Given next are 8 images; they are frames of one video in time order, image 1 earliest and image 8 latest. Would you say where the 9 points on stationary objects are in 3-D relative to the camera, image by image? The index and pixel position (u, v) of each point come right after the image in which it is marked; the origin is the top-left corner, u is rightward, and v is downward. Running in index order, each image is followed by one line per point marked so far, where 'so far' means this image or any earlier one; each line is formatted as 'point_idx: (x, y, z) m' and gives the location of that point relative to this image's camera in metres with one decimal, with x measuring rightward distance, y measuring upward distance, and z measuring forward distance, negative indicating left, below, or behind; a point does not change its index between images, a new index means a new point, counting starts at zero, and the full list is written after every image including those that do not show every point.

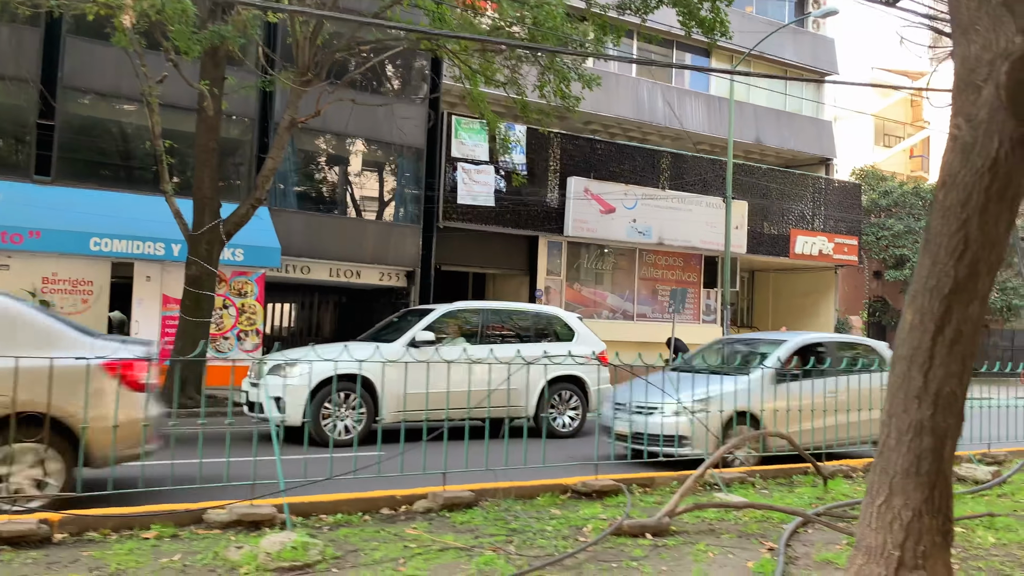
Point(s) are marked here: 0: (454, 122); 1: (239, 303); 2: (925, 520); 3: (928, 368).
0: (-1.2, +3.6, +17.4) m
1: (-5.2, -0.3, +15.5) m
2: (+1.7, -1.0, +3.4) m
3: (+1.7, -0.3, +3.3) m
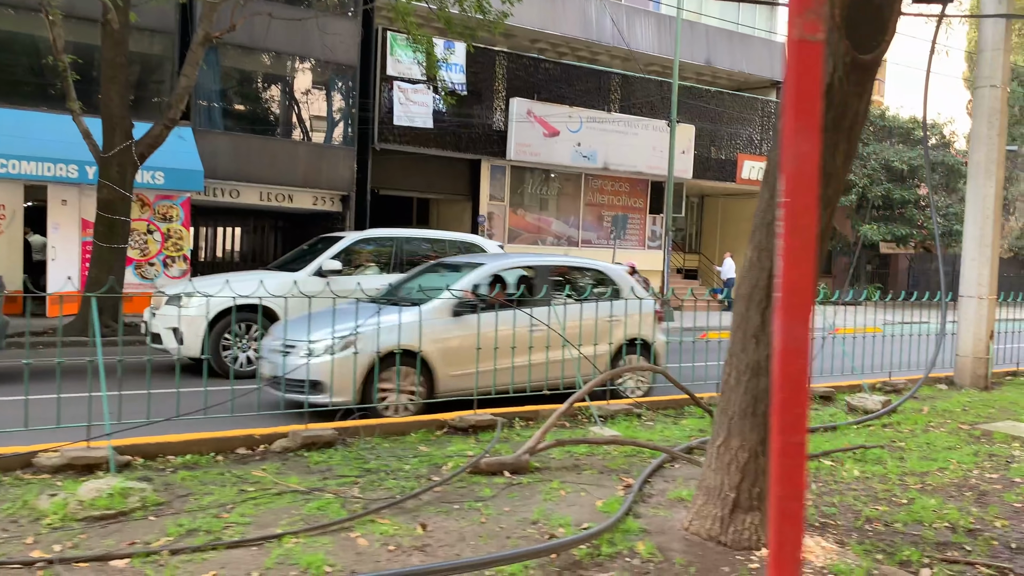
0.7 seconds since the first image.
0: (-2.5, +5.2, +16.7) m
1: (-6.4, +1.1, +15.0) m
2: (+1.0, -0.7, +3.3) m
3: (+1.0, -0.1, +3.2) m
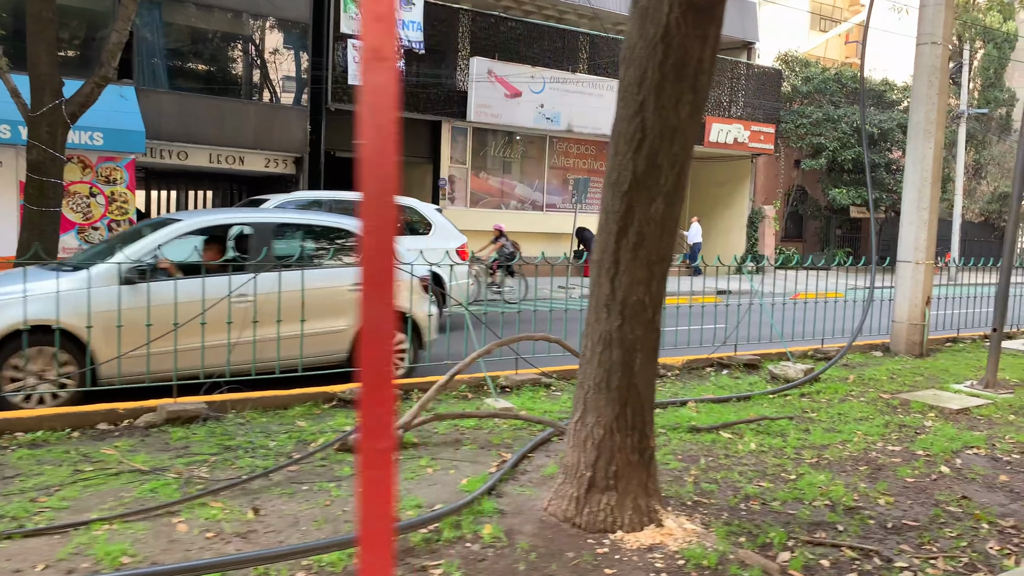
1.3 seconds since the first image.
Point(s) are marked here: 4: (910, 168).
0: (-3.3, +5.9, +16.1) m
1: (-7.3, +1.8, +14.5) m
2: (+0.4, -0.6, +3.1) m
3: (+0.4, 0.0, +2.9) m
4: (+3.7, +1.1, +7.6) m
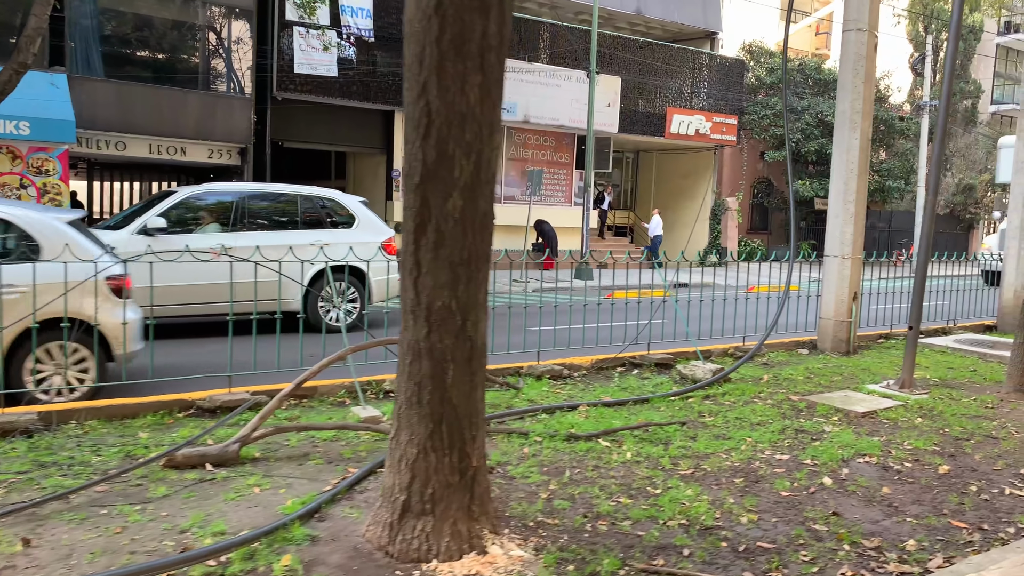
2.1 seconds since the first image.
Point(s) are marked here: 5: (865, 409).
0: (-4.3, +6.0, +15.7) m
1: (-8.2, +1.8, +14.0) m
2: (-0.3, -0.6, +2.8) m
3: (-0.3, 0.0, +2.6) m
4: (+3.0, +1.2, +7.3) m
5: (+2.3, -0.8, +5.3) m
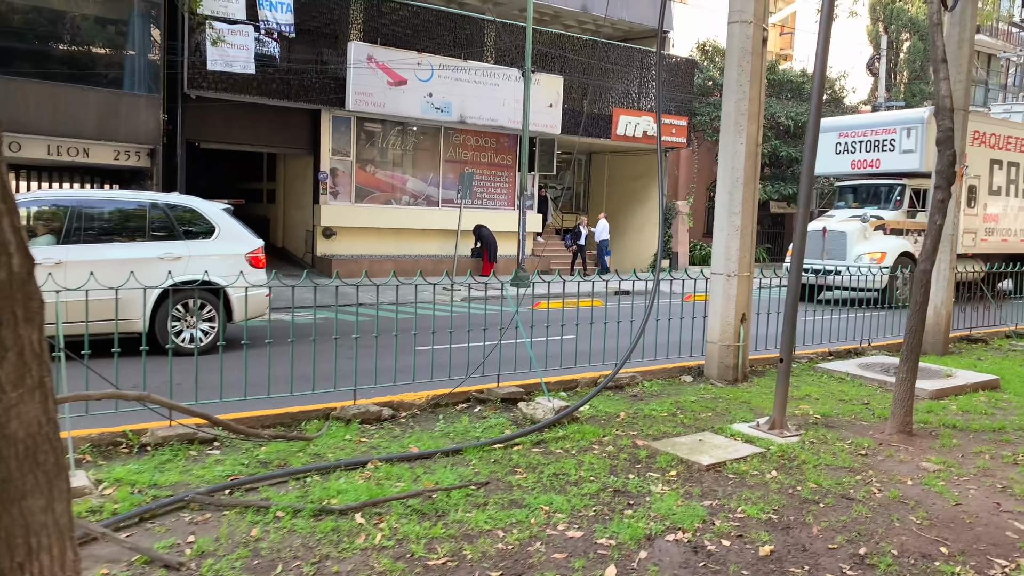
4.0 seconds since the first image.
0: (-5.7, +5.8, +14.8) m
1: (-9.6, +1.7, +13.0) m
2: (-1.4, -0.8, +2.0) m
3: (-1.4, -0.1, +1.8) m
4: (+1.7, +1.0, +6.6) m
5: (+1.1, -1.0, +4.5) m
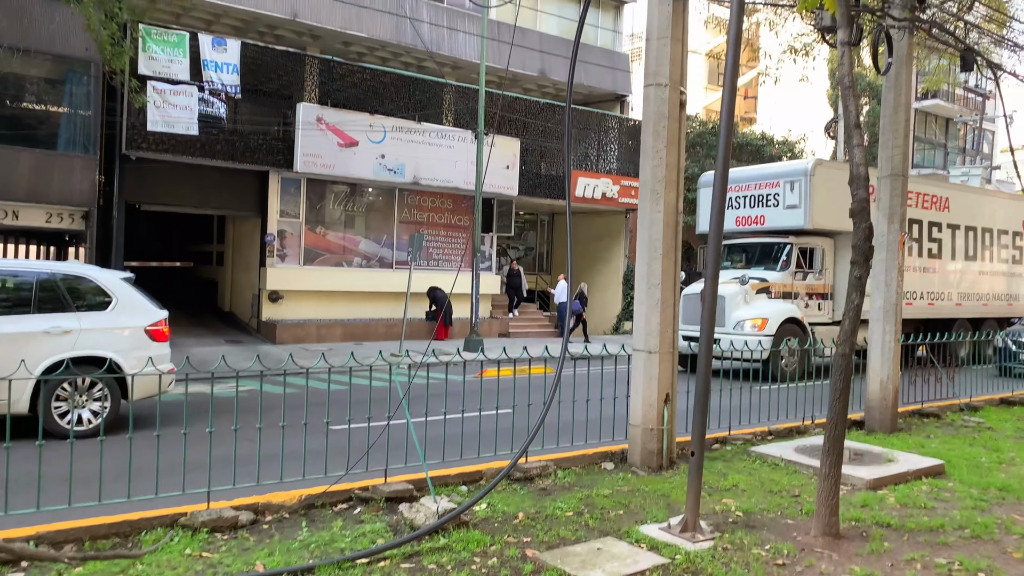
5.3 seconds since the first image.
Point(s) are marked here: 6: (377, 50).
0: (-6.7, +4.6, +14.5) m
1: (-10.5, +0.6, +12.3) m
2: (-2.0, -1.0, +1.4) m
3: (-2.0, -0.4, +1.2) m
4: (+1.0, +0.4, +6.2) m
5: (+0.5, -1.4, +4.0) m
6: (-3.3, +5.6, +19.0) m
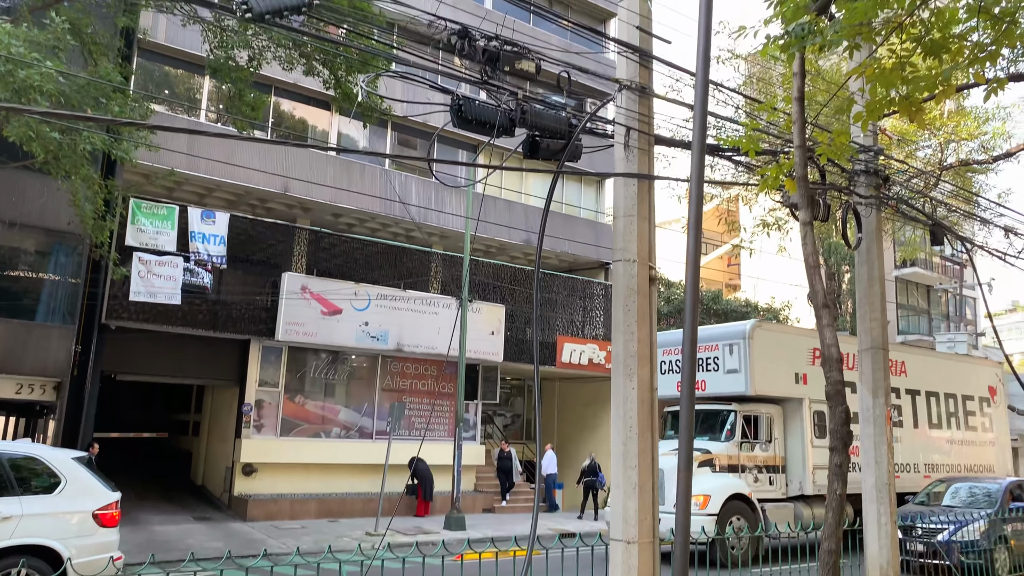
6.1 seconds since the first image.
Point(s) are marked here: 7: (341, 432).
0: (-7.0, +1.5, +14.8) m
1: (-10.8, -2.0, +11.9) m
2: (-2.2, -1.4, +0.9) m
3: (-2.2, -0.7, +0.9) m
4: (+0.8, -0.9, +5.9) m
5: (+0.3, -2.3, +3.4) m
6: (-3.6, +1.6, +19.5) m
7: (-3.8, -3.2, +18.0) m
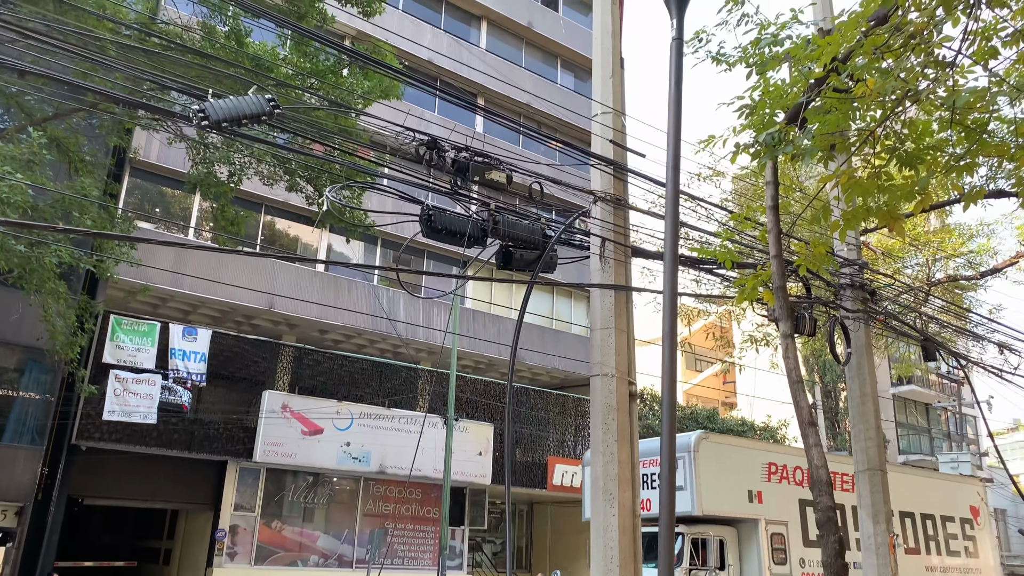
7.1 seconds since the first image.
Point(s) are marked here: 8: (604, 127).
0: (-7.2, -0.6, +14.6) m
1: (-11.0, -3.6, +11.1) m
2: (-2.4, -1.4, +0.4) m
3: (-2.4, -0.8, +0.5) m
4: (+0.6, -1.7, +5.5) m
5: (+0.1, -2.7, +2.7) m
6: (-3.9, -1.2, +19.2) m
7: (-4.1, -5.7, +17.0) m
8: (+0.8, +1.3, +6.7) m
